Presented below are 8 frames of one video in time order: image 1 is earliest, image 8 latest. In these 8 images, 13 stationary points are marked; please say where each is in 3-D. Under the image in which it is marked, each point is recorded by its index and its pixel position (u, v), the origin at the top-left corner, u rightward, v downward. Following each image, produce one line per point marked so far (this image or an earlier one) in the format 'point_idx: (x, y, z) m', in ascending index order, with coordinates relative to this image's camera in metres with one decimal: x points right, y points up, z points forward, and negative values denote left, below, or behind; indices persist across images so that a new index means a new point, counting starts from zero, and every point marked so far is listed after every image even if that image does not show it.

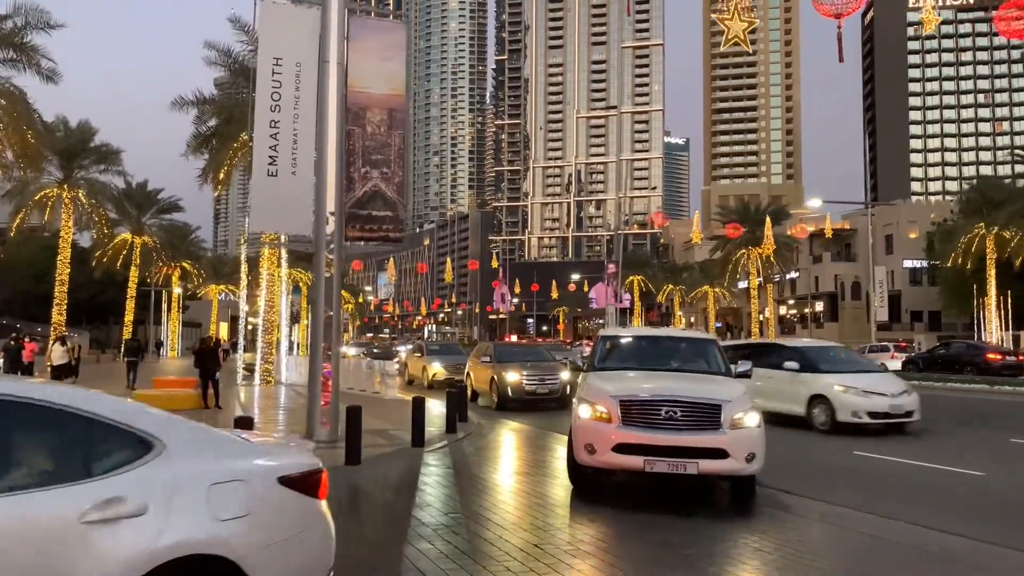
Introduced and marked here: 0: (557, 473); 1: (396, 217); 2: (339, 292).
0: (+0.2, -2.4, +10.4) m
1: (-1.9, +1.2, +13.4) m
2: (-2.7, -0.1, +12.8) m
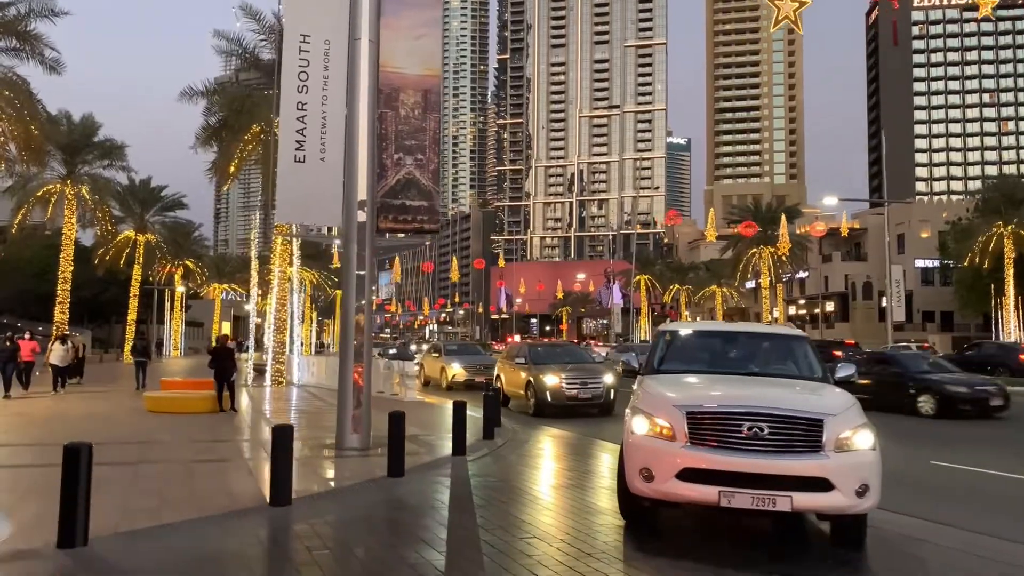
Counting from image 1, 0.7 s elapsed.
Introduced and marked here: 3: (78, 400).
0: (+0.9, -2.3, +9.5) m
1: (-1.2, +1.2, +12.4) m
2: (-2.1, 0.0, +11.9) m
3: (-9.8, -2.6, +18.8) m
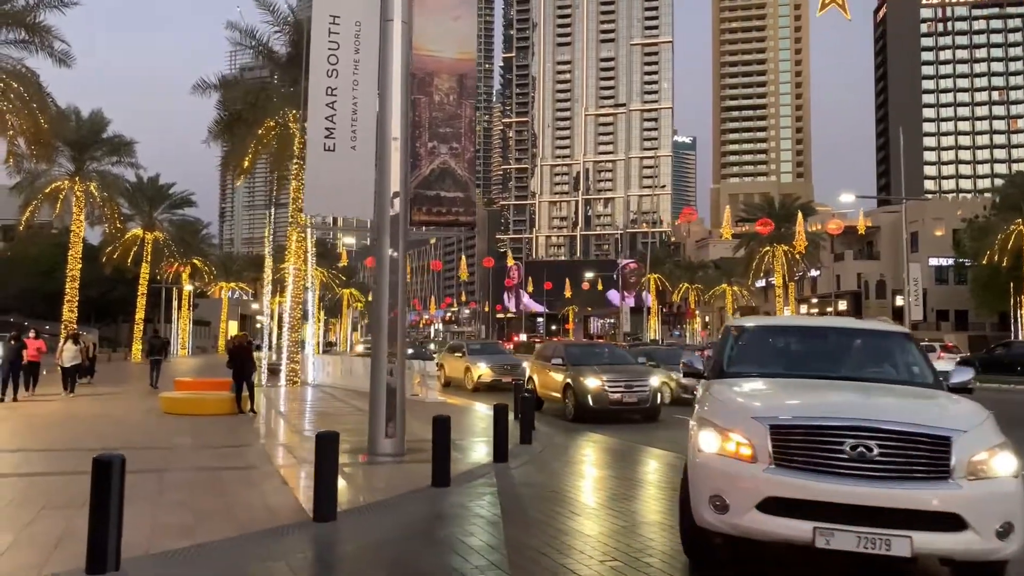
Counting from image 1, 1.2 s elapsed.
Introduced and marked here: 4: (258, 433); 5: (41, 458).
0: (+1.4, -2.3, +8.8) m
1: (-0.6, +1.3, +11.8) m
2: (-1.5, +0.1, +11.2) m
3: (-9.2, -2.5, +18.2) m
4: (-4.2, -2.4, +13.9) m
5: (-5.7, -2.1, +10.1) m
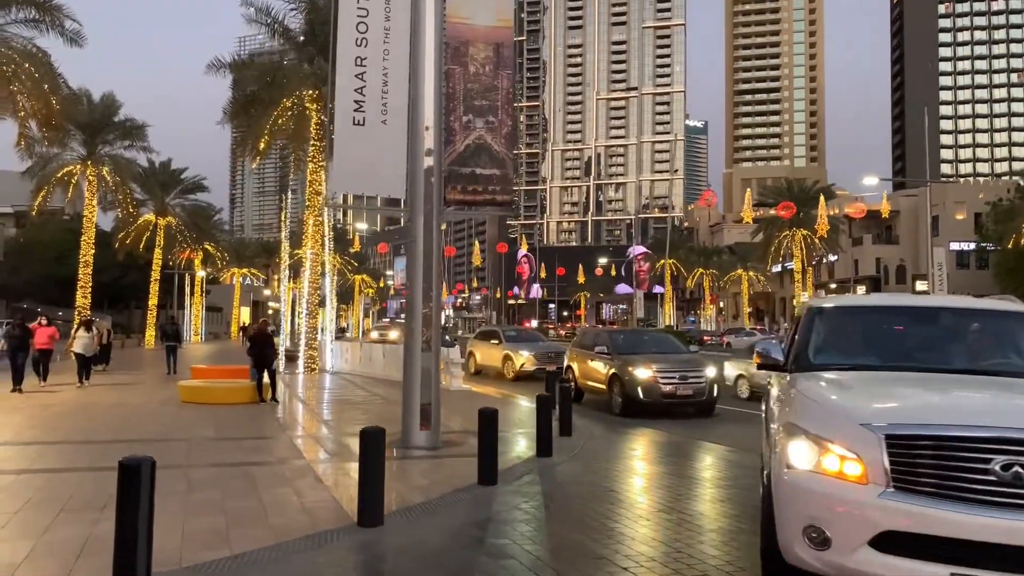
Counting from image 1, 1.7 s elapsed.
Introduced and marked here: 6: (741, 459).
0: (+1.9, -2.1, +8.1) m
1: (-0.1, +1.5, +11.1) m
2: (-1.0, +0.3, +10.5) m
3: (-8.6, -2.2, +17.6) m
4: (-3.7, -2.2, +13.3) m
5: (-5.2, -1.9, +9.5) m
6: (+2.6, -2.0, +9.3) m
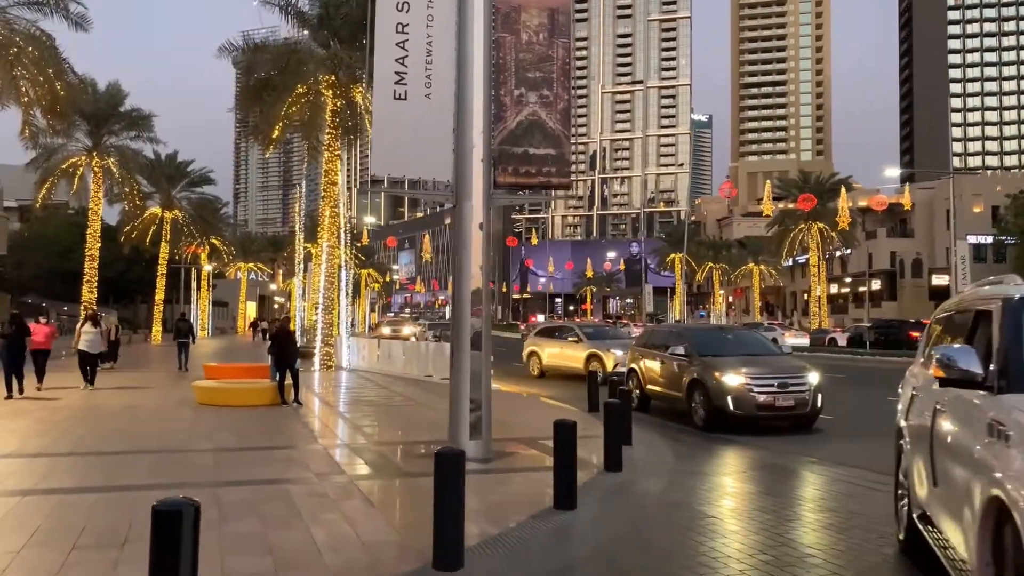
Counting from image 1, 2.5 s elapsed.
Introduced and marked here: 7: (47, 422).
0: (+2.6, -2.0, +7.0) m
1: (+0.6, +1.6, +10.0) m
2: (-0.3, +0.4, +9.4) m
3: (-7.9, -2.1, +16.6) m
4: (-3.0, -2.1, +12.2) m
5: (-4.6, -1.8, +8.4) m
6: (+3.3, -1.9, +8.2) m
7: (-6.4, -1.8, +11.3) m
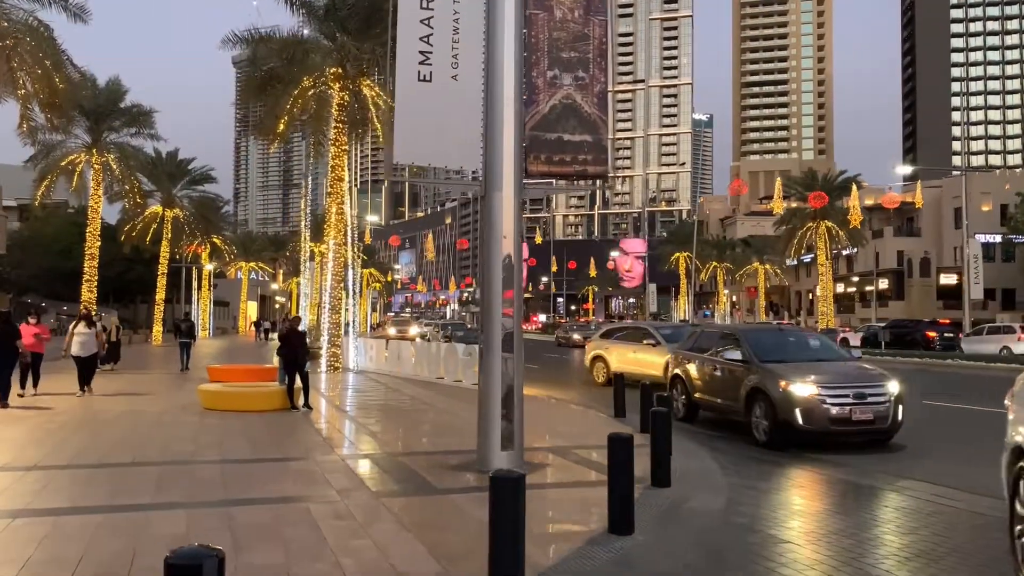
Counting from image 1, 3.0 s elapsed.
0: (+3.0, -2.0, +6.3) m
1: (+0.9, +1.6, +9.2) m
2: (+0.1, +0.4, +8.7) m
3: (-7.5, -2.0, +15.8) m
4: (-2.6, -2.0, +11.5) m
5: (-4.2, -1.8, +7.7) m
6: (+3.6, -1.9, +7.4) m
7: (-6.0, -1.8, +10.6) m
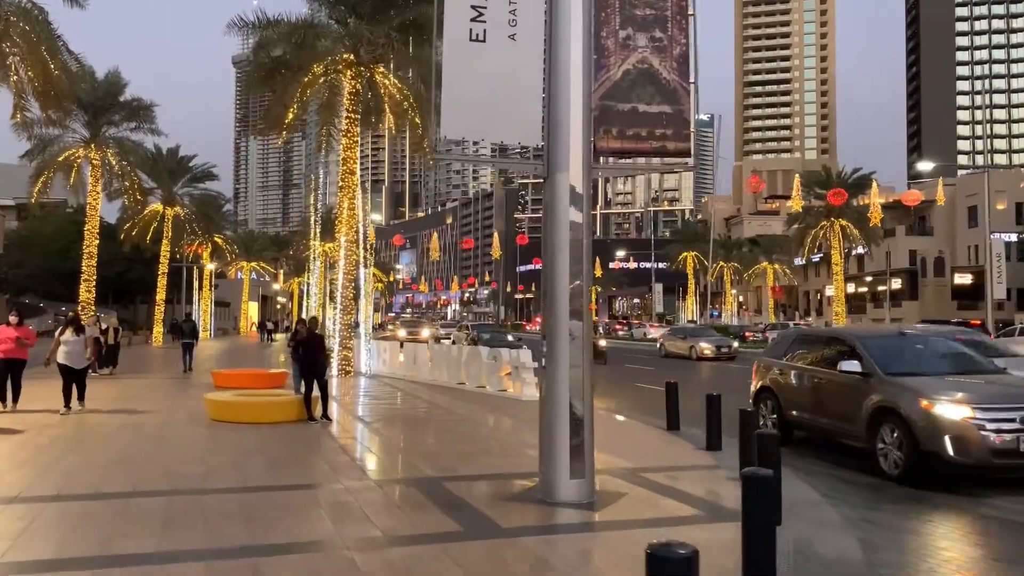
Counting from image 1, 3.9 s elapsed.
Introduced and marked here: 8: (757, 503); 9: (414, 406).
0: (+3.6, -2.0, +5.0) m
1: (+1.6, +1.7, +7.9) m
2: (+0.7, +0.4, +7.4) m
3: (-6.9, -2.0, +14.5) m
4: (-2.0, -2.0, +10.1) m
5: (-3.6, -1.8, +6.4) m
6: (+4.2, -1.8, +6.1) m
7: (-5.4, -1.8, +9.2) m
8: (+1.4, -1.2, +4.7) m
9: (-2.0, -2.5, +17.8) m
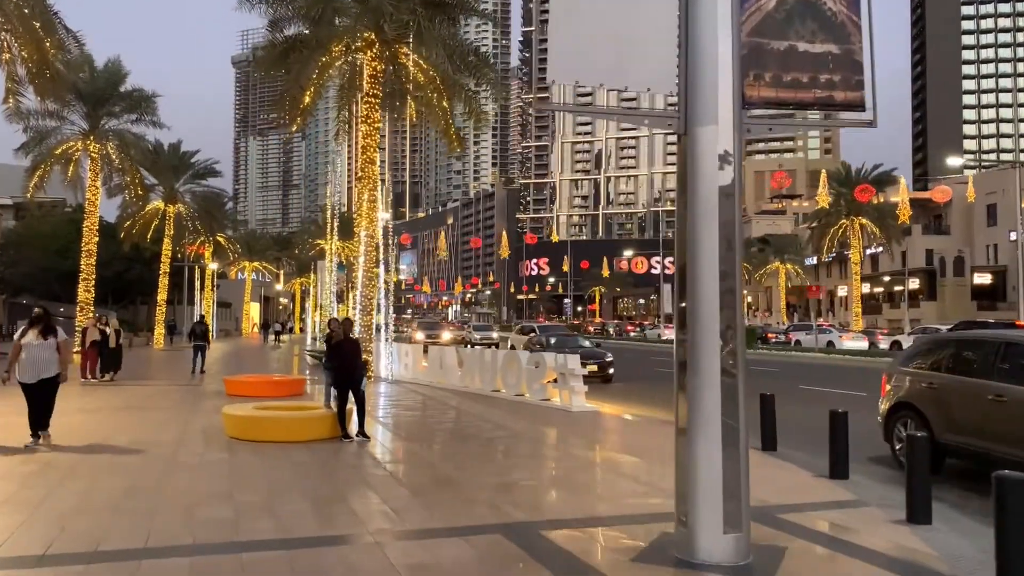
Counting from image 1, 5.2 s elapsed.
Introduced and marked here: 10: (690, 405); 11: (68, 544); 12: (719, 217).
0: (+4.5, -1.9, +3.2) m
1: (+2.4, +1.7, +6.1) m
2: (+1.6, +0.5, +5.6) m
3: (-6.0, -2.0, +12.7) m
4: (-1.1, -2.0, +8.4) m
5: (-2.7, -1.7, +4.6) m
6: (+5.1, -1.8, +4.3) m
7: (-4.5, -1.7, +7.5) m
8: (+2.3, -1.1, +3.0) m
9: (-1.2, -2.5, +16.0) m
10: (+1.2, -0.8, +5.5) m
11: (-3.1, -1.7, +5.6) m
12: (+1.4, +0.4, +5.6) m
